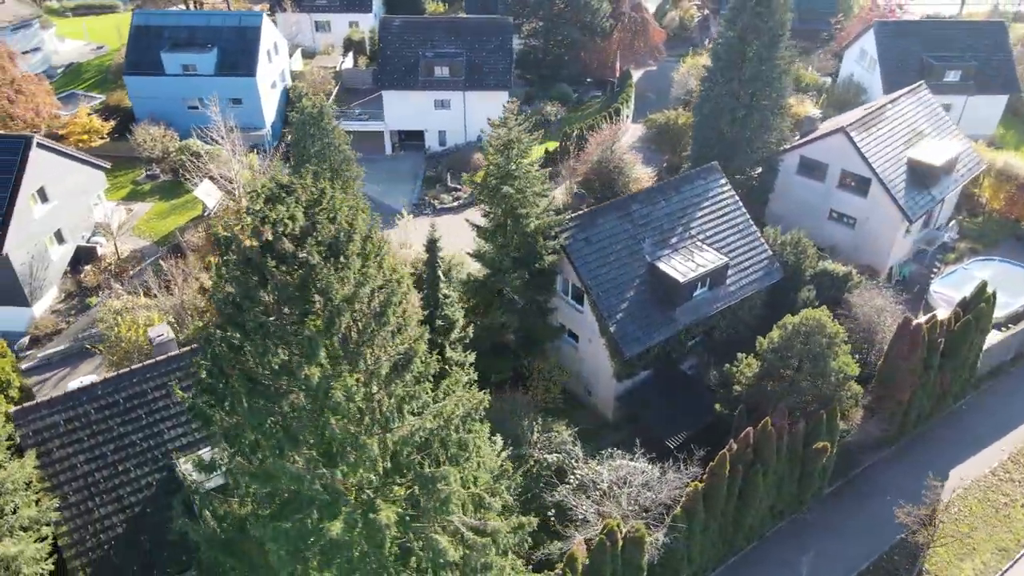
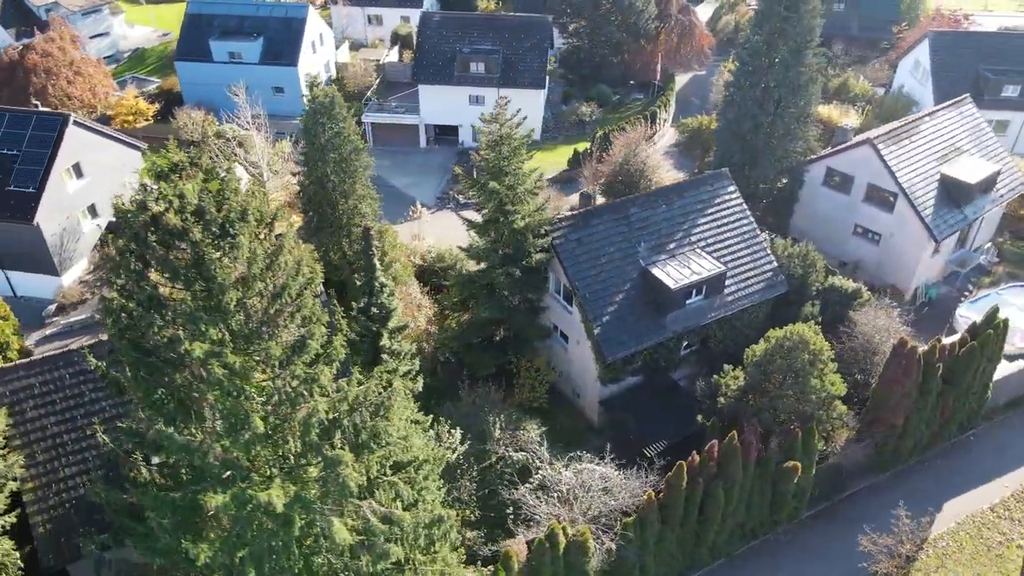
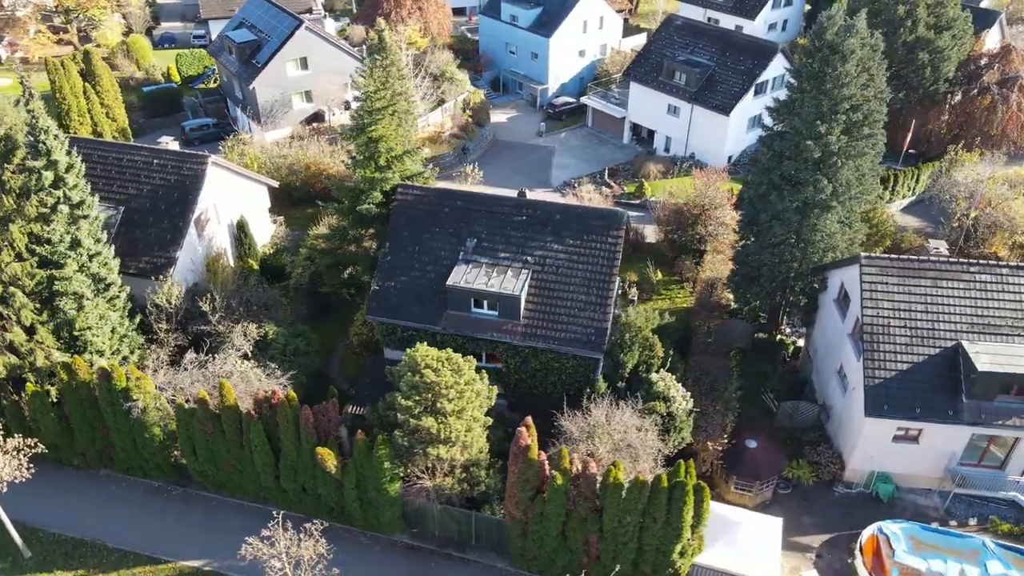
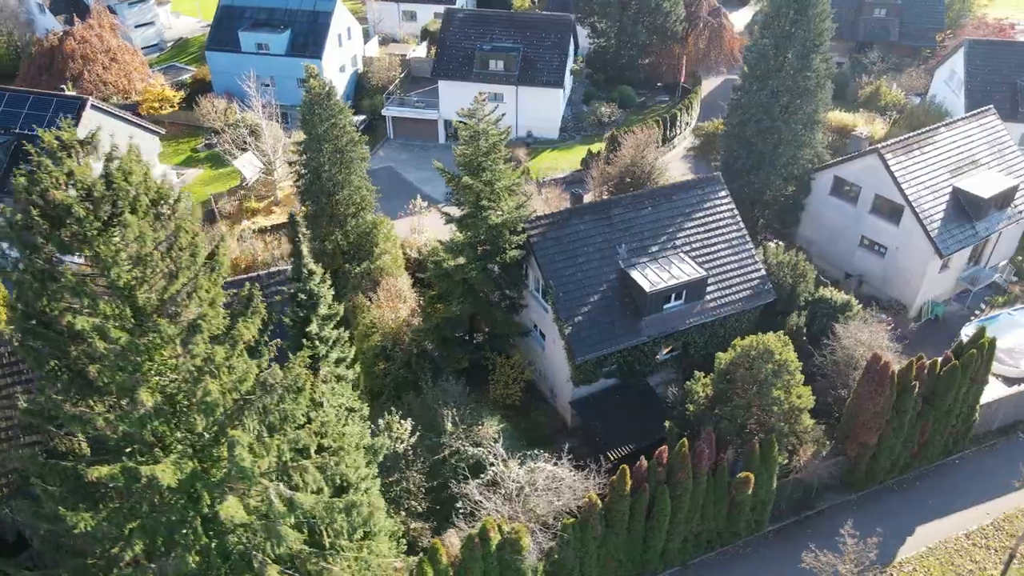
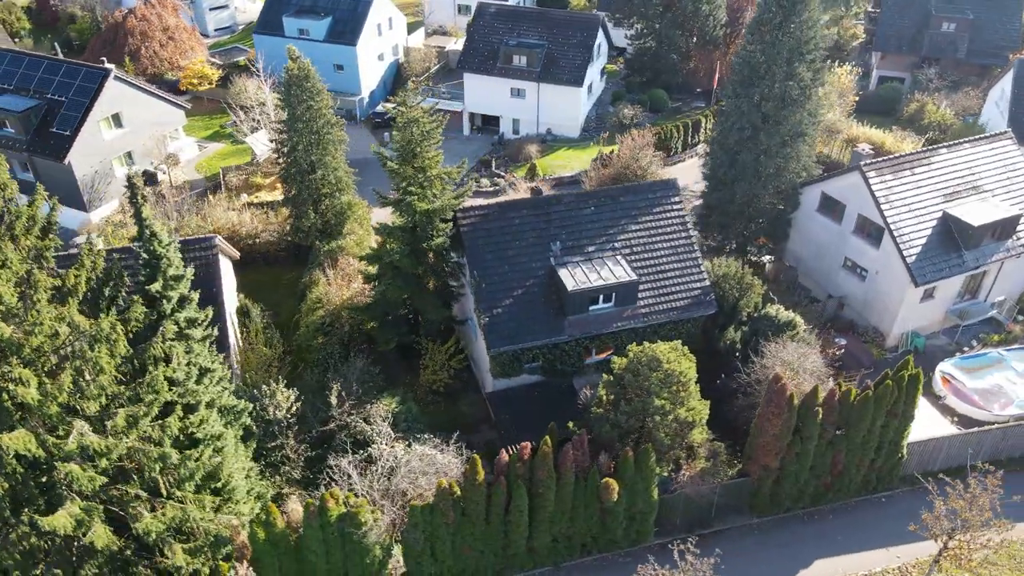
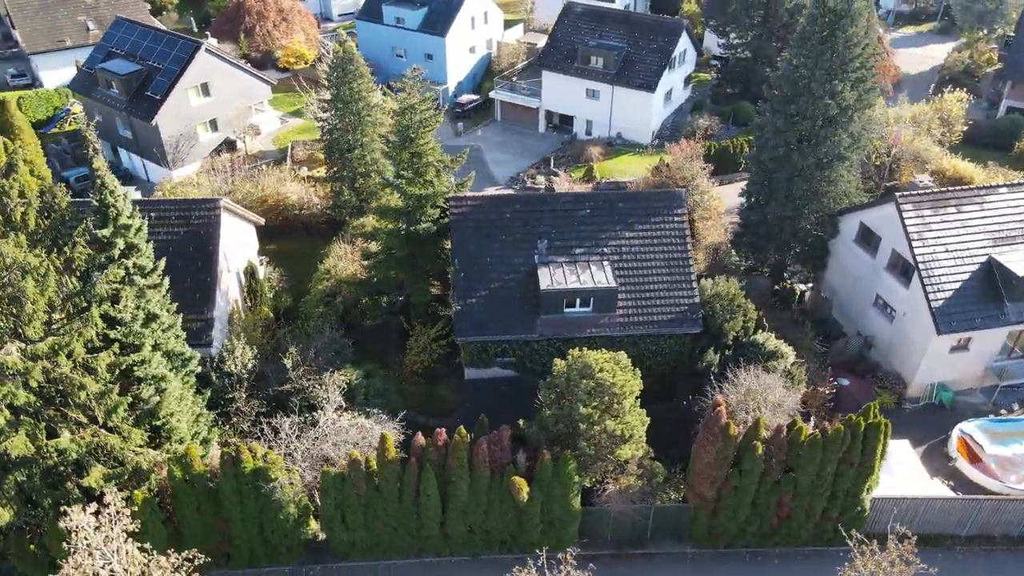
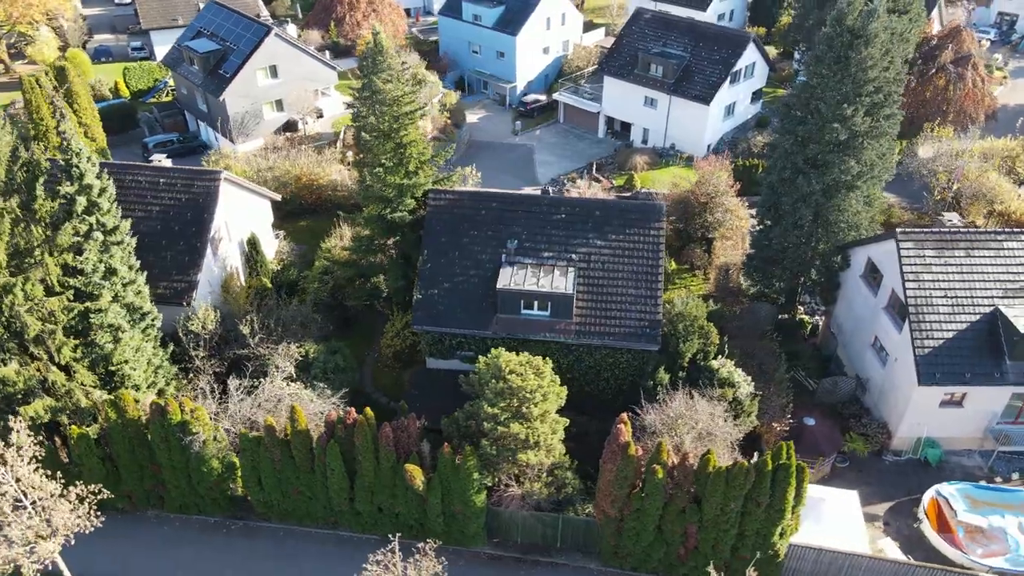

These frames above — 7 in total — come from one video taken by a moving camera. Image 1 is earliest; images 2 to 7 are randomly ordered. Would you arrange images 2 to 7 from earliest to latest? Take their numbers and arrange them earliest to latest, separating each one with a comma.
2, 4, 5, 6, 7, 3
